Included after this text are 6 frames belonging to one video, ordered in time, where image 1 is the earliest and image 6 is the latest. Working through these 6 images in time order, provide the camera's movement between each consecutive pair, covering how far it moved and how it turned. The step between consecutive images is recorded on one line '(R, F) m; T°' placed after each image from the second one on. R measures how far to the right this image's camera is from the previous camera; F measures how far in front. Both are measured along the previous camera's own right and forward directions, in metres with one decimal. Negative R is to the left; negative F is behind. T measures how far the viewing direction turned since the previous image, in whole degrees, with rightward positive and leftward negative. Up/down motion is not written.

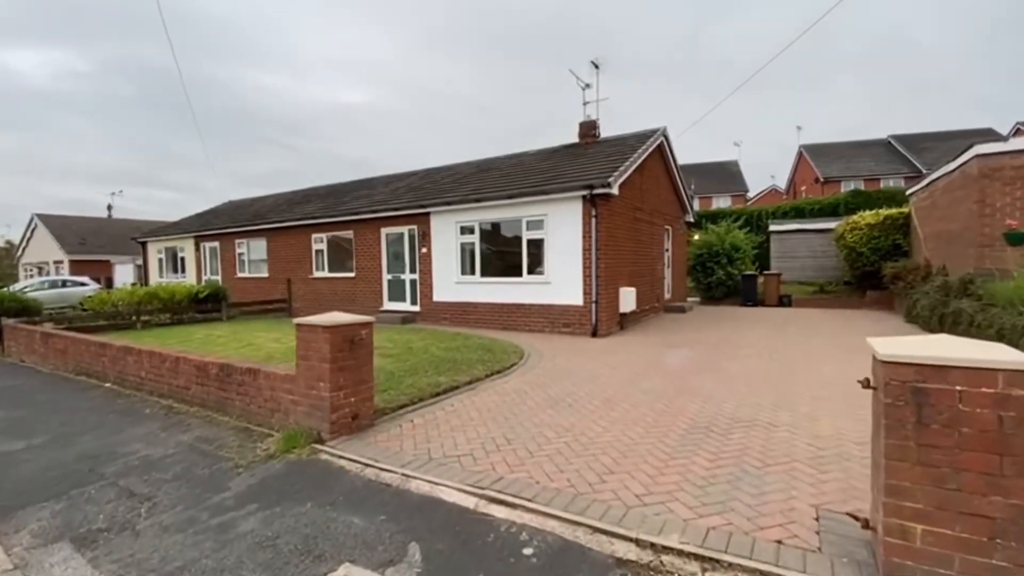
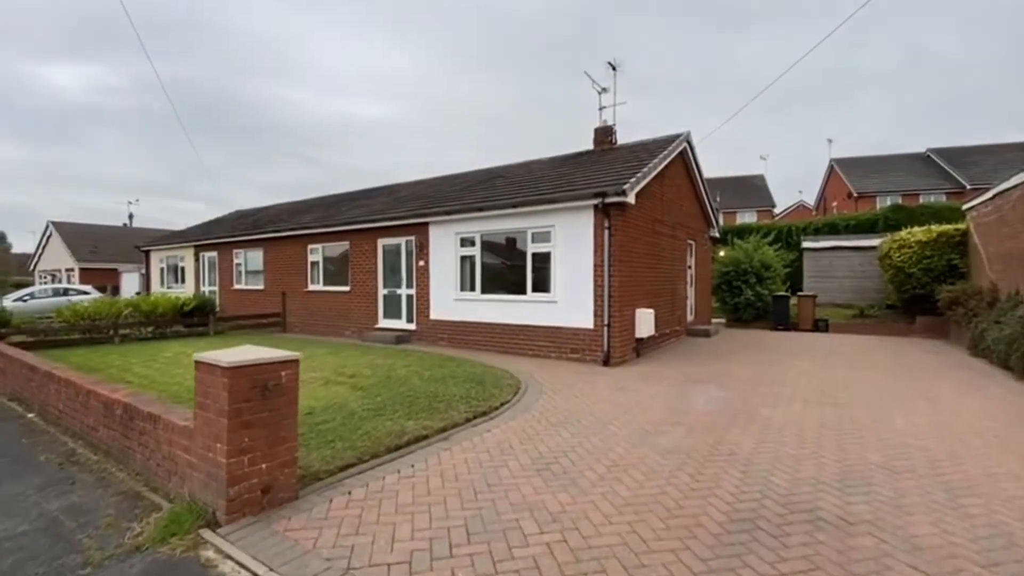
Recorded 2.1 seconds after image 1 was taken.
(+0.3, +1.2) m; -2°
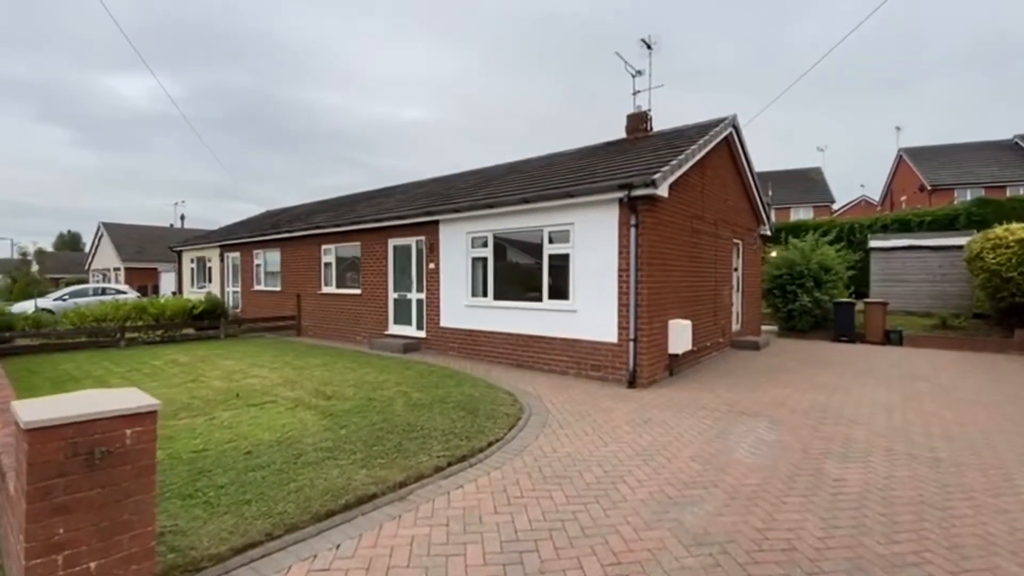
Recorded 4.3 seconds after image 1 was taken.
(+0.5, +1.2) m; -5°
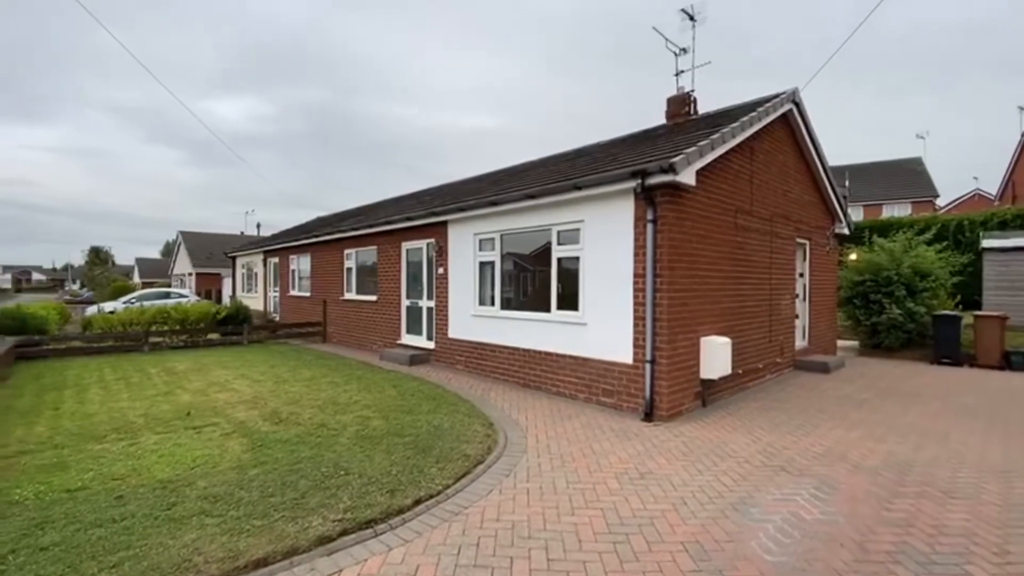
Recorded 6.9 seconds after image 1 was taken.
(+1.0, +1.2) m; -8°
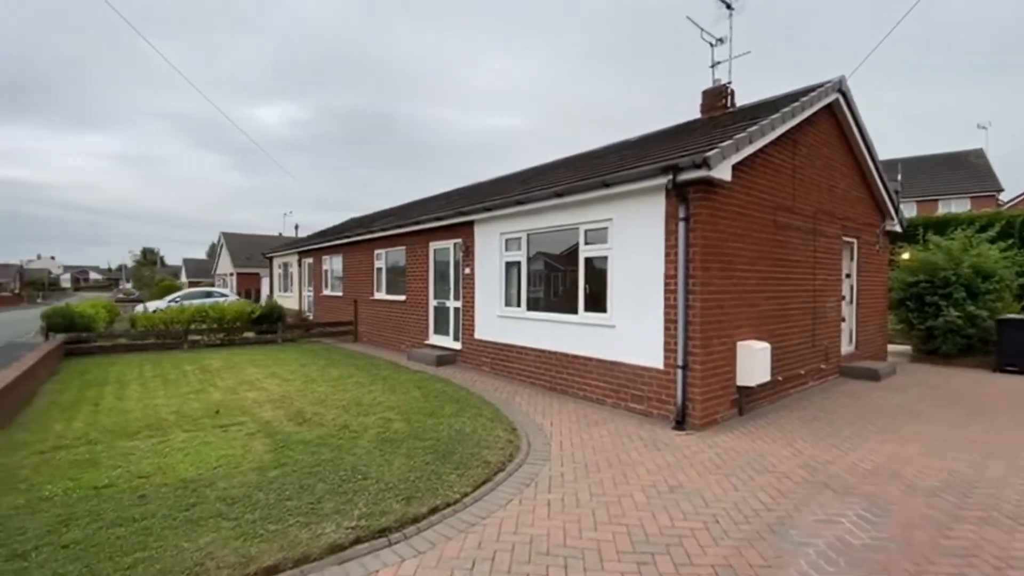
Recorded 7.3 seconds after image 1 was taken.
(+0.1, +0.2) m; -4°
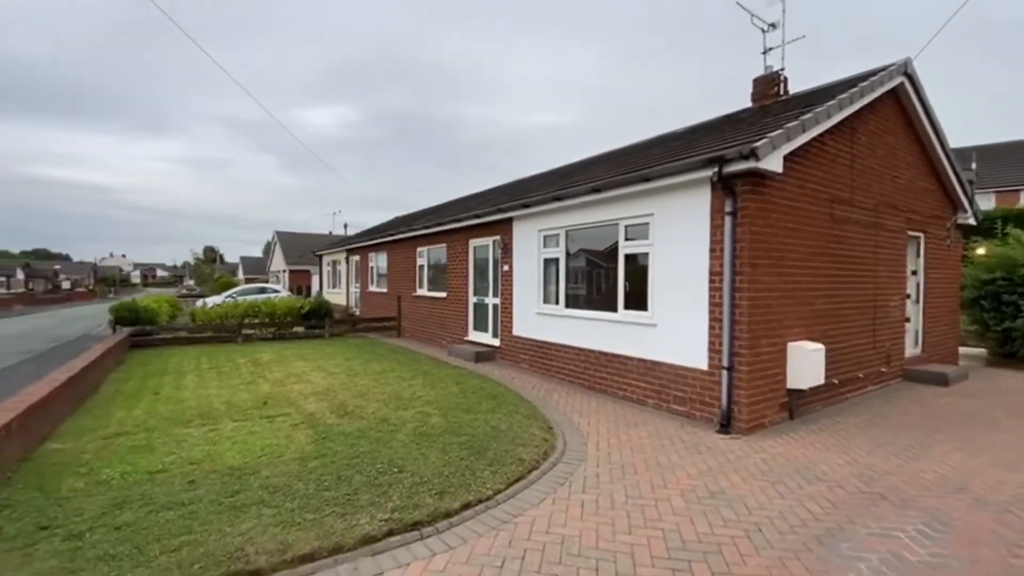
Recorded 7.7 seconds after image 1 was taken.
(+0.1, +0.1) m; -5°
